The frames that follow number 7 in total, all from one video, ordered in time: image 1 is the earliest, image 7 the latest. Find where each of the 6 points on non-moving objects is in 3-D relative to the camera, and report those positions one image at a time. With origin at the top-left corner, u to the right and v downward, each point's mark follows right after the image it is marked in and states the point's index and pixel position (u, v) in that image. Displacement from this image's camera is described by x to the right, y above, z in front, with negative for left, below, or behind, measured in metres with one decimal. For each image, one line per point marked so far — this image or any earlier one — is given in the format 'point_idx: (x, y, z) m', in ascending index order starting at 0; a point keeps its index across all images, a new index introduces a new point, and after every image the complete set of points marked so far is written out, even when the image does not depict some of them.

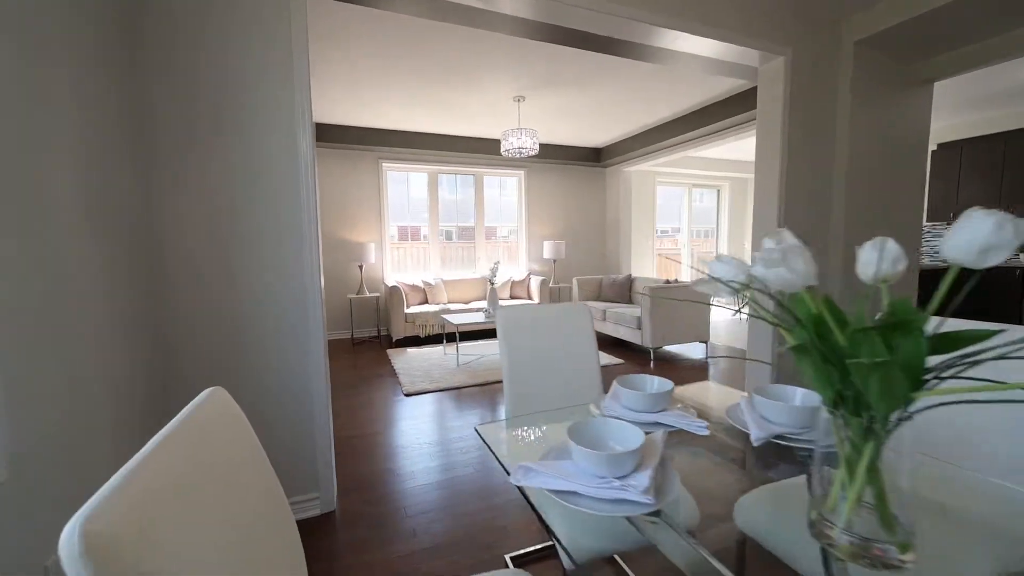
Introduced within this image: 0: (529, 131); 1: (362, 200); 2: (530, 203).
0: (+0.2, +1.7, +4.3) m
1: (-2.1, +1.2, +5.7) m
2: (+0.3, +1.4, +6.7) m
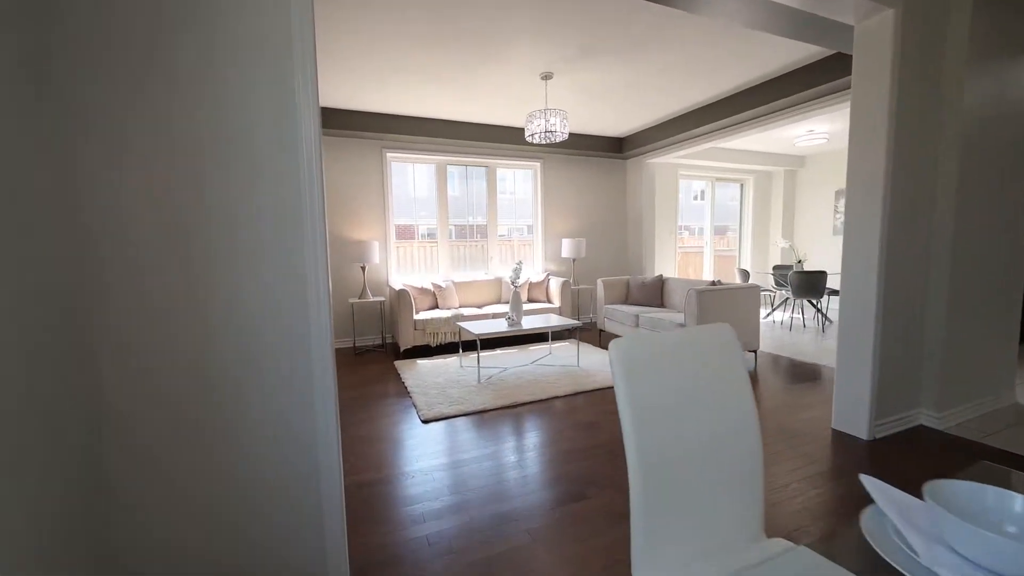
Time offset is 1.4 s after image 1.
0: (+0.4, +1.6, +3.7) m
1: (-1.9, +1.2, +5.1) m
2: (+0.5, +1.4, +6.2) m
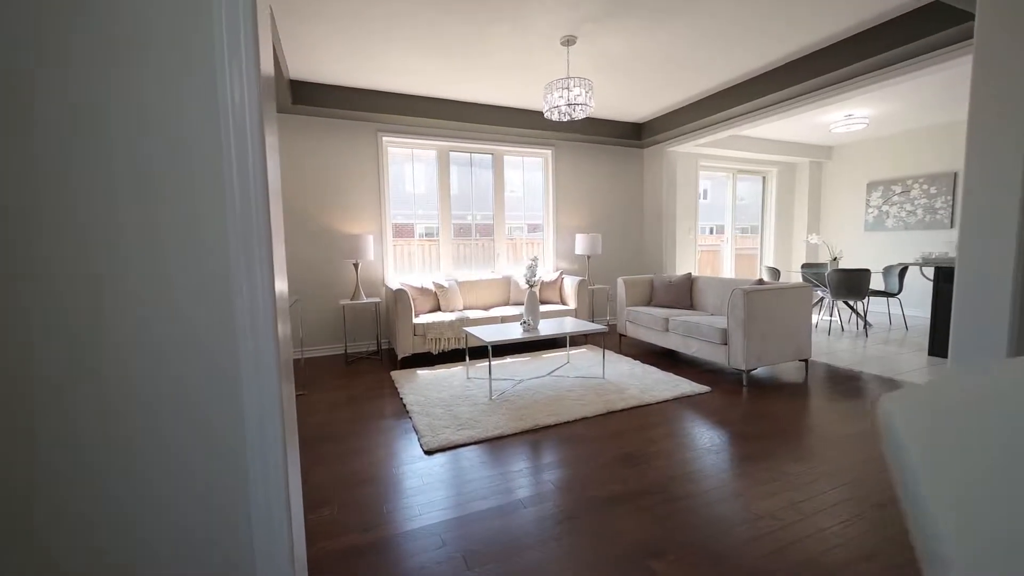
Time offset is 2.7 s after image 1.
0: (+0.5, +1.6, +3.2) m
1: (-1.8, +1.2, +4.6) m
2: (+0.6, +1.4, +5.6) m
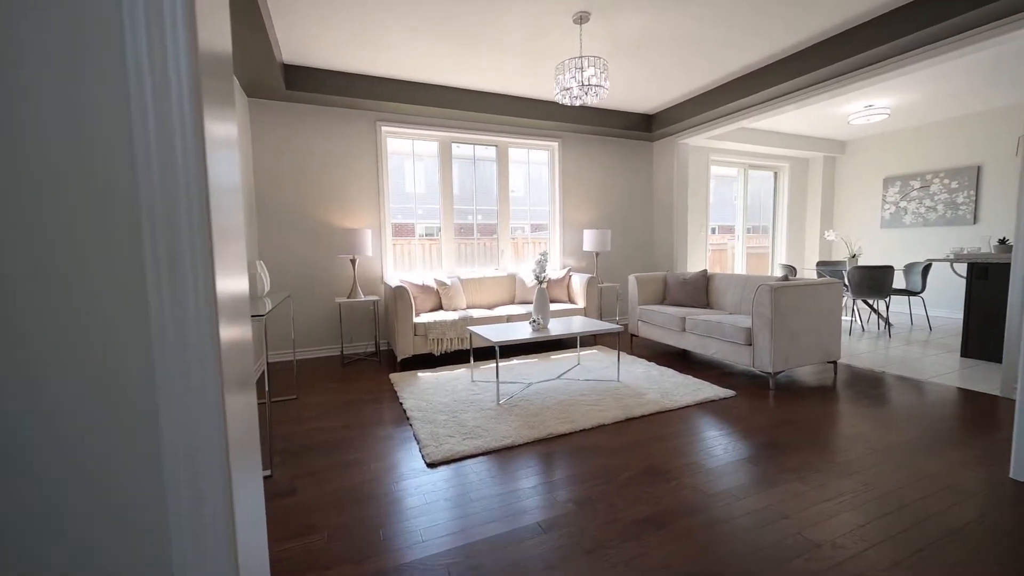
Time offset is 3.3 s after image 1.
0: (+0.6, +1.7, +3.0) m
1: (-1.7, +1.2, +4.3) m
2: (+0.7, +1.4, +5.4) m
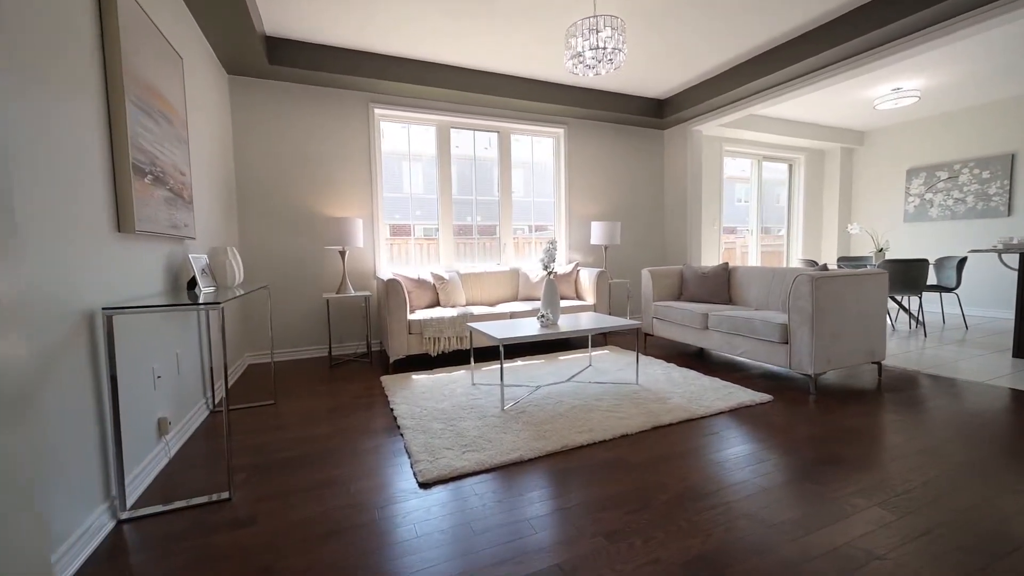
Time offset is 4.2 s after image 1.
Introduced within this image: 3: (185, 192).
0: (+0.6, +1.7, +2.6) m
1: (-1.7, +1.3, +4.0) m
2: (+0.7, +1.4, +5.0) m
3: (-1.8, +0.5, +2.3) m
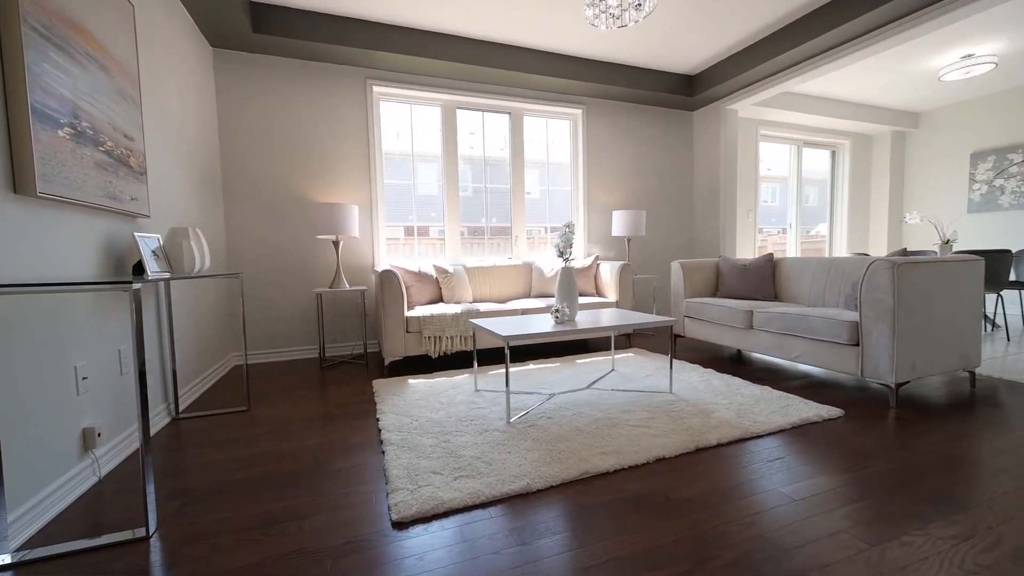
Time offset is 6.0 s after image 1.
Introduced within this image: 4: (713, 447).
0: (+0.7, +1.8, +2.2) m
1: (-1.6, +1.3, +3.7) m
2: (+0.9, +1.5, +4.6) m
3: (-1.8, +0.6, +1.9) m
4: (+0.9, -0.7, +1.9) m
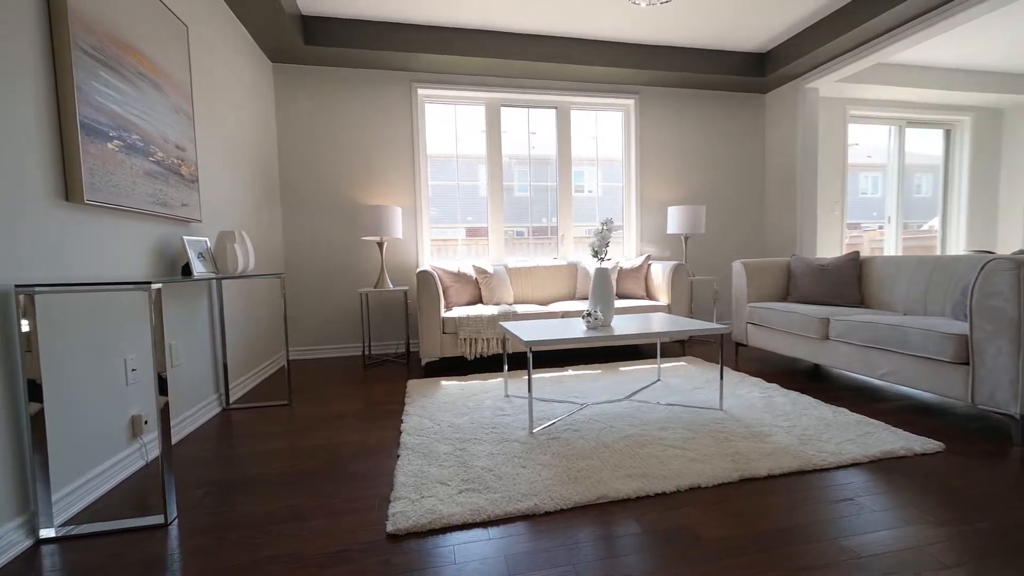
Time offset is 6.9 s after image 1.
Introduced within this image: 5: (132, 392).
0: (+0.8, +1.8, +2.0) m
1: (-1.2, +1.3, +3.8) m
2: (+1.4, +1.5, +4.3) m
3: (-1.7, +0.6, +2.1) m
4: (+1.0, -0.7, +1.6) m
5: (-1.7, -0.5, +1.8) m
